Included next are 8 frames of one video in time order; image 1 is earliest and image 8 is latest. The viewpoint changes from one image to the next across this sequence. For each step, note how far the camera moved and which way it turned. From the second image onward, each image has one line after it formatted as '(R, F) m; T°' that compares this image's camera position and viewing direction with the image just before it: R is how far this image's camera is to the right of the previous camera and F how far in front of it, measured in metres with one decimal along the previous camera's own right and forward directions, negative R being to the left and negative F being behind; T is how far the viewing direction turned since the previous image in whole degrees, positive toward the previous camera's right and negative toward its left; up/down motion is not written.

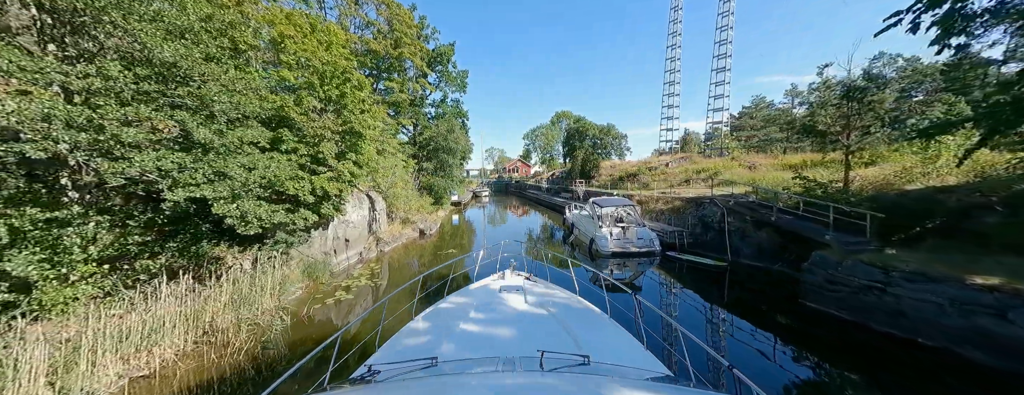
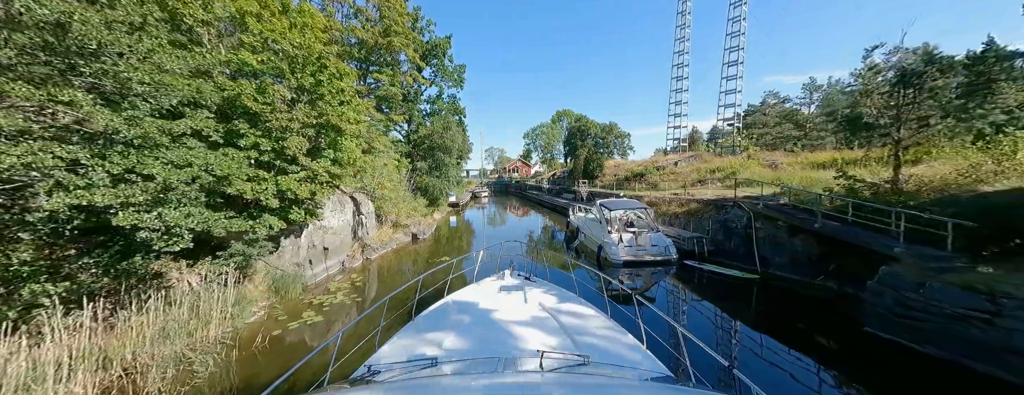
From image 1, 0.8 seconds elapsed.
(0.0, +1.0) m; 0°
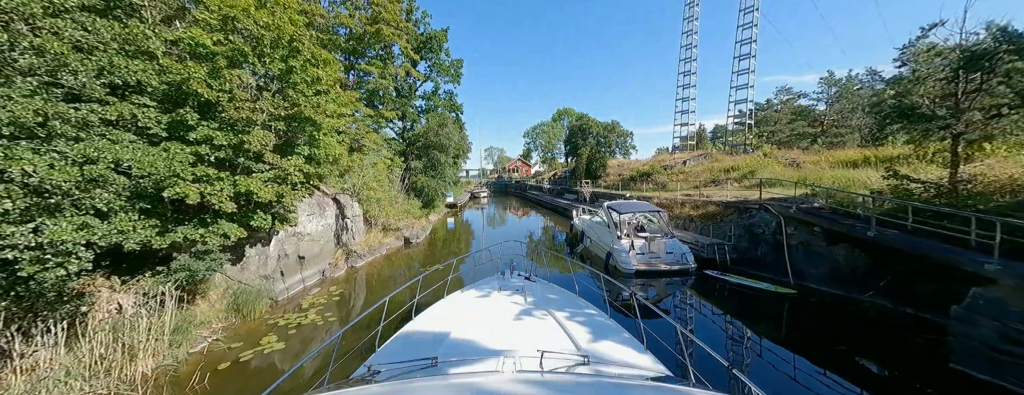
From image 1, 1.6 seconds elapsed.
(0.0, +0.9) m; 0°
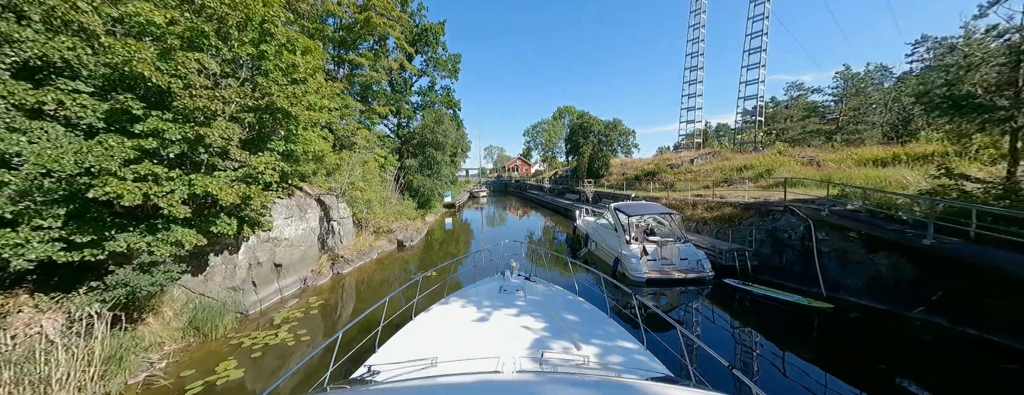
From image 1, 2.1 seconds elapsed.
(0.0, +0.7) m; 0°
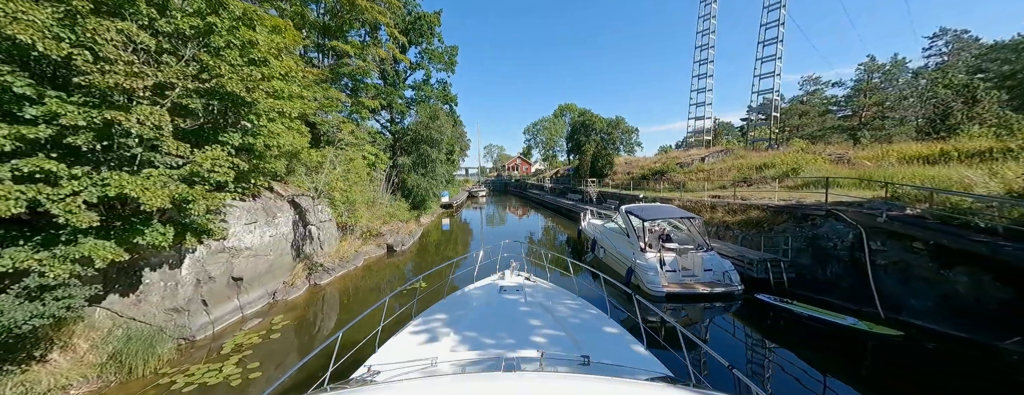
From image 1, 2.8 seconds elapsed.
(0.0, +0.9) m; 0°
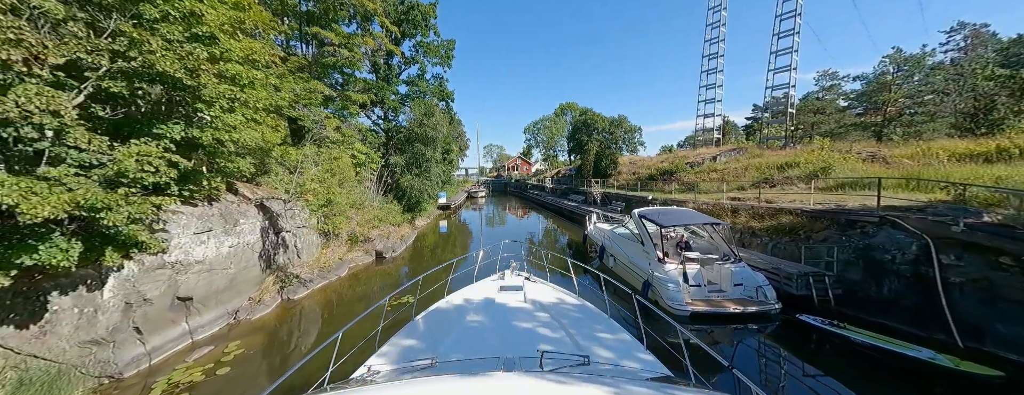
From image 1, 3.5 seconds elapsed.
(0.0, +0.8) m; 0°
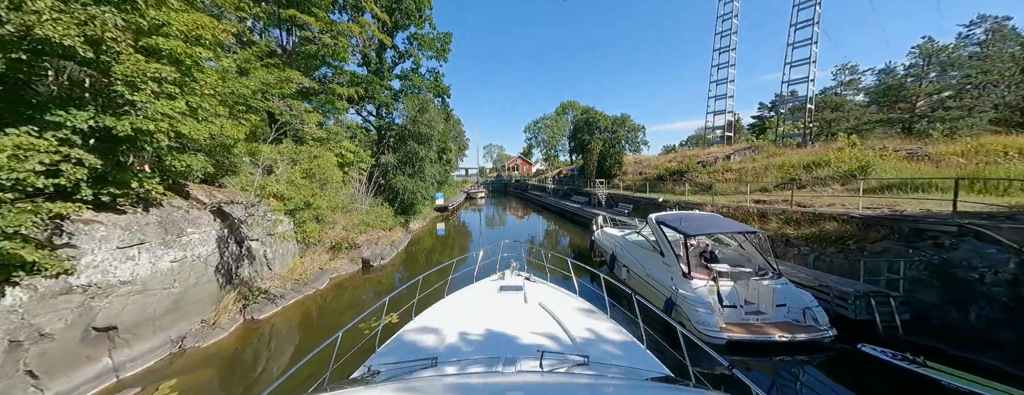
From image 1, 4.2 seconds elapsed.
(0.0, +0.9) m; 0°
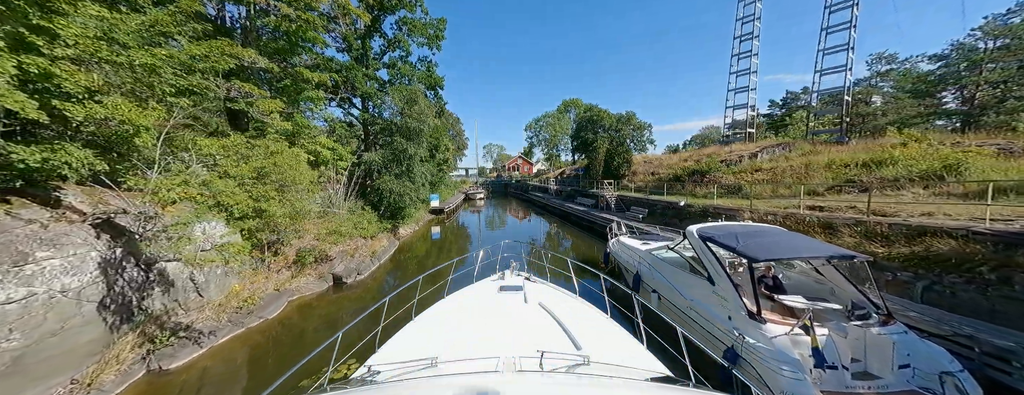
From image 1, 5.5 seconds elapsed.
(0.0, +1.4) m; 0°
